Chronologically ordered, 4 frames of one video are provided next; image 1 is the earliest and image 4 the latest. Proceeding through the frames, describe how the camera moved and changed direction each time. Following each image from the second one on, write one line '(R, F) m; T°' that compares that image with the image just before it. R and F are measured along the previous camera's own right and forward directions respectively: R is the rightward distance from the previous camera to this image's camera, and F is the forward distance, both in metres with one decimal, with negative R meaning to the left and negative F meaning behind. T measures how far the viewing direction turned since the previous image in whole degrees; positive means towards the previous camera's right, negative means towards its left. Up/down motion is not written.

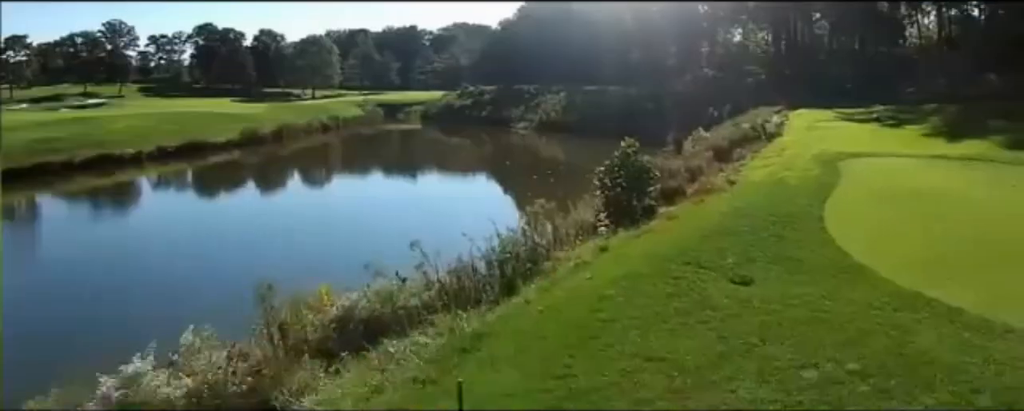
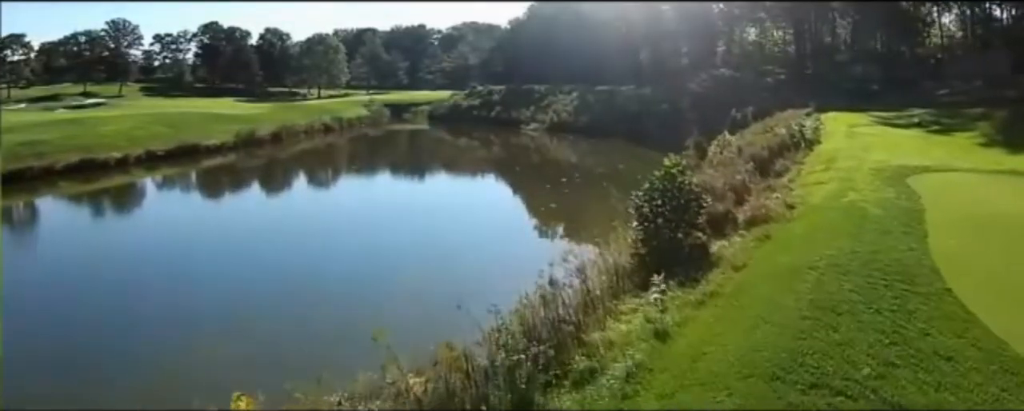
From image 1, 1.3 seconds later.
(0.0, +1.2) m; -1°
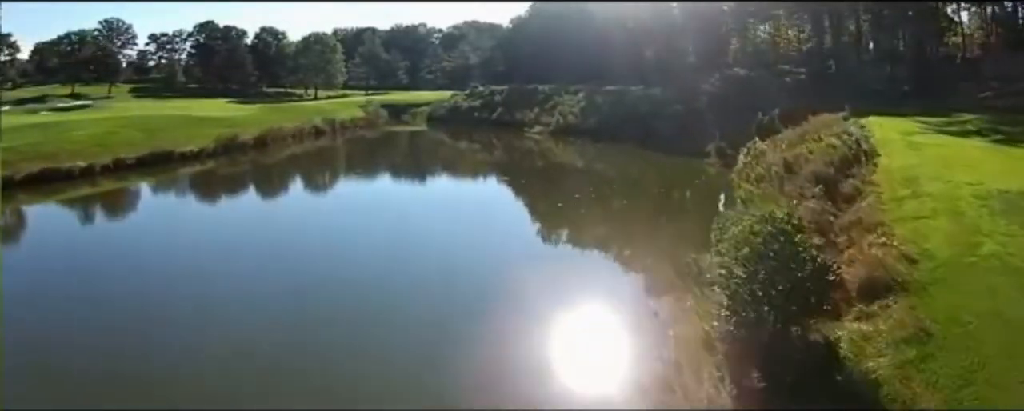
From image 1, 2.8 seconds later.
(-0.1, +1.7) m; 0°
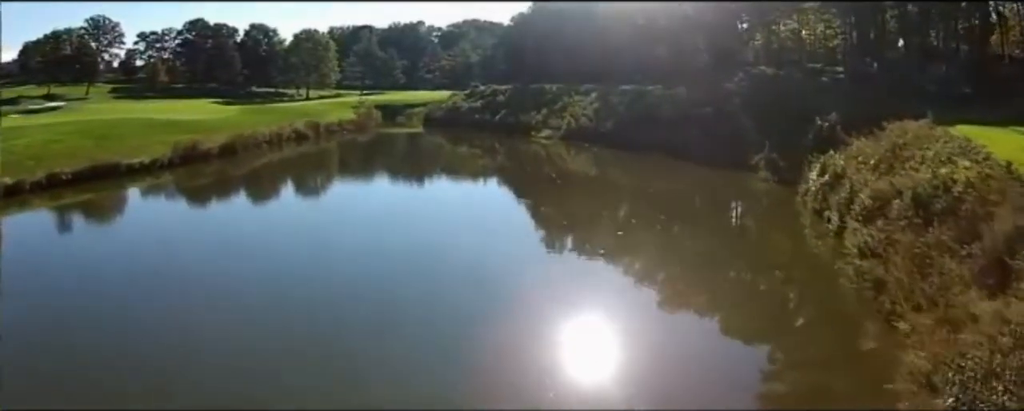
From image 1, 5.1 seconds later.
(-0.2, +2.7) m; 0°
